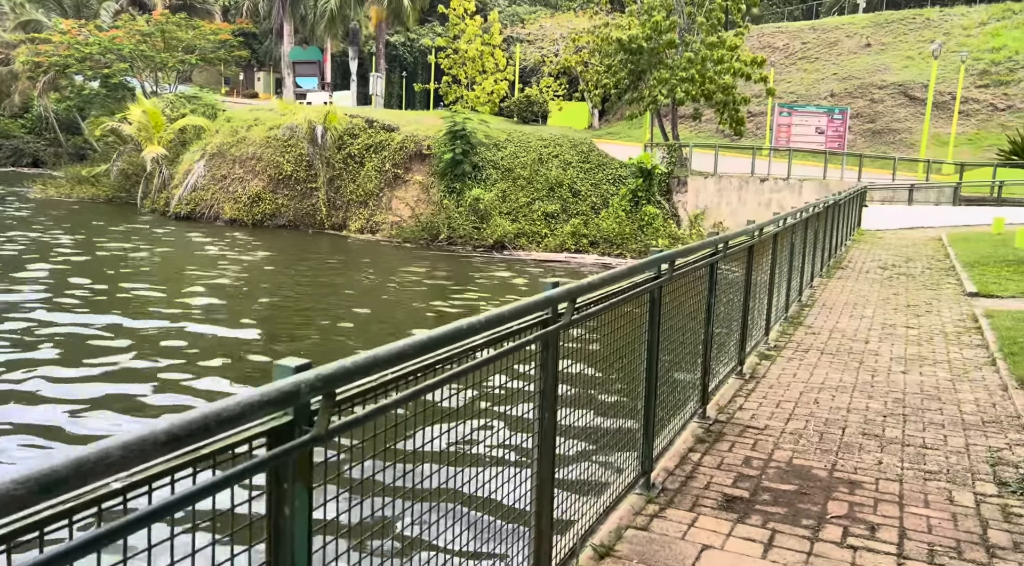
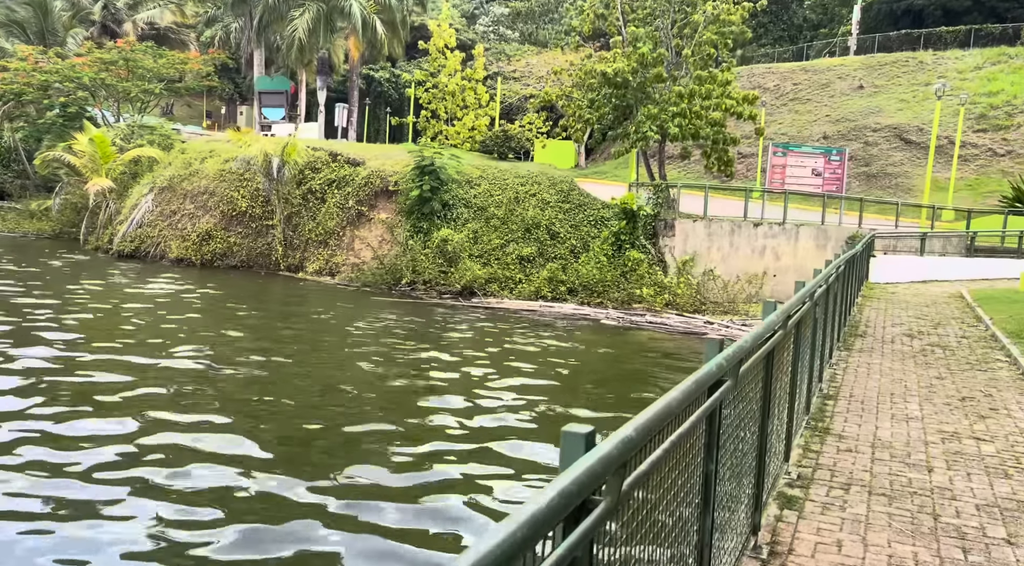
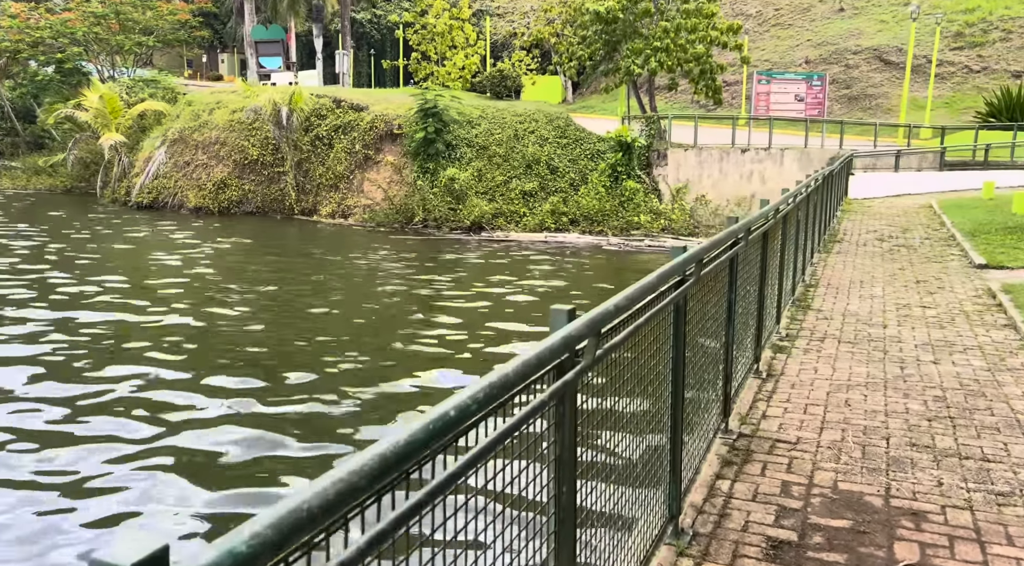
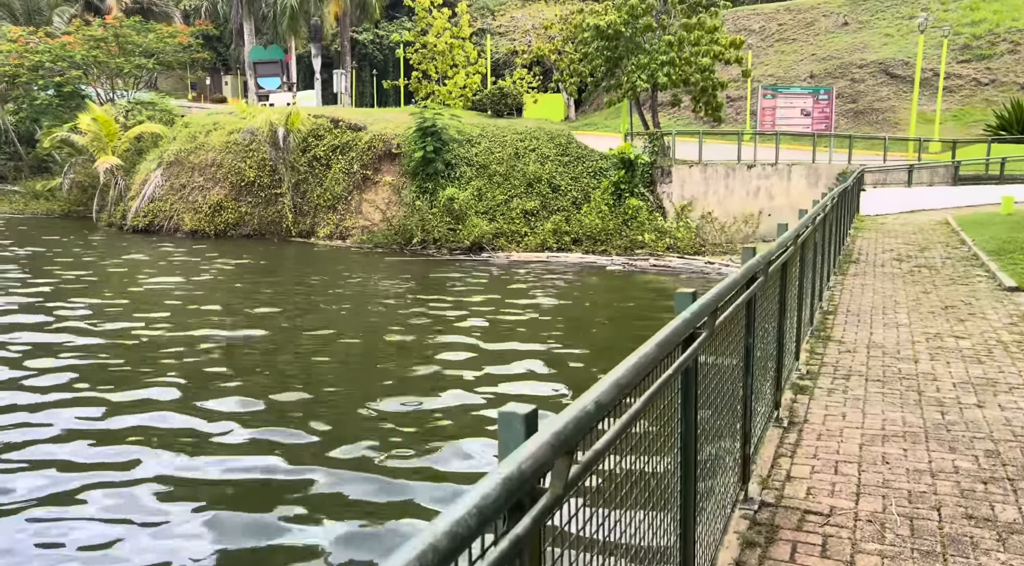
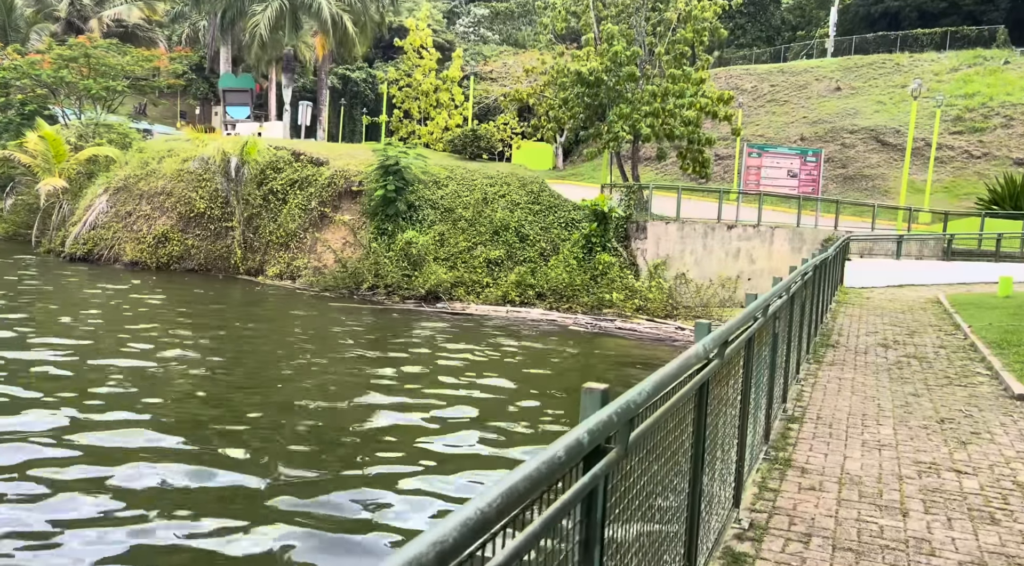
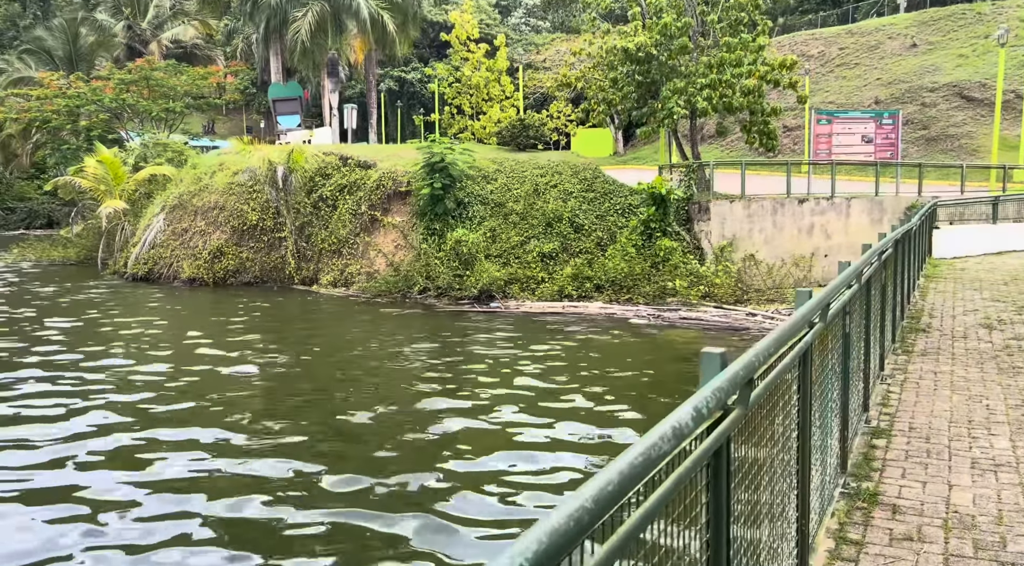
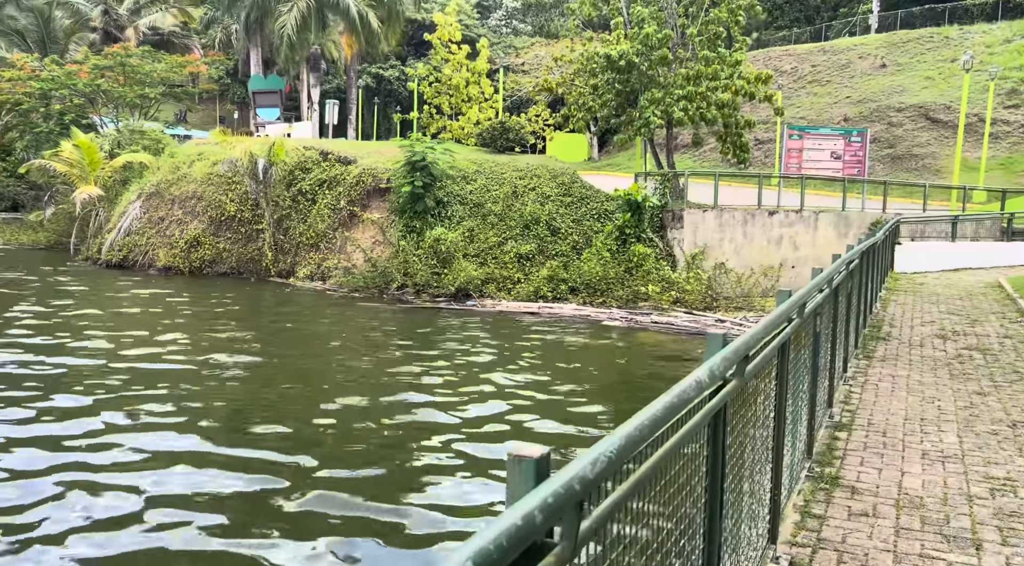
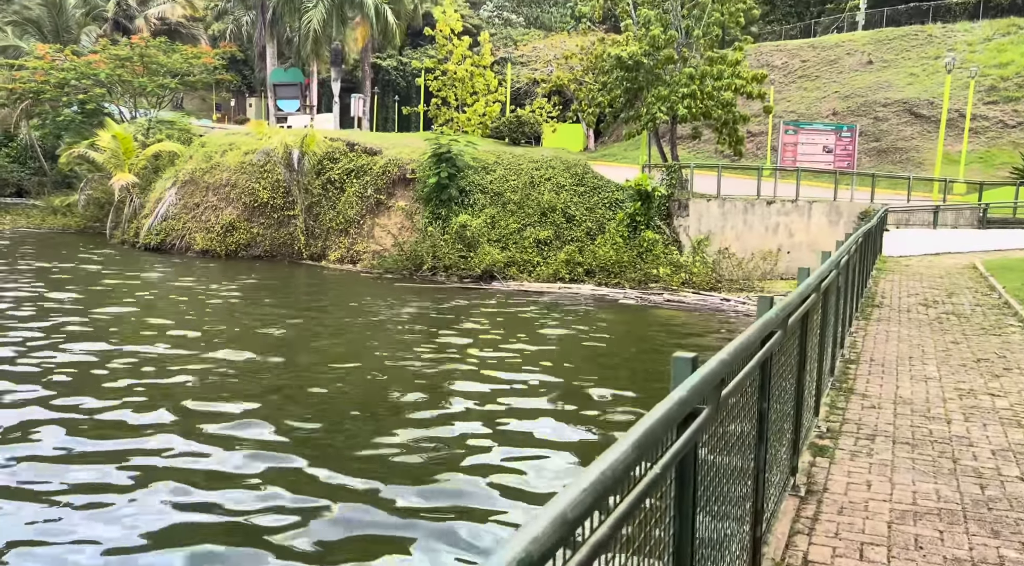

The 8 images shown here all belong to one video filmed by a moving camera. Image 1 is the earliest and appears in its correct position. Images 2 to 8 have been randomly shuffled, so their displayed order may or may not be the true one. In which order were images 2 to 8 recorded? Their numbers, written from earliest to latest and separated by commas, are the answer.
3, 4, 8, 2, 5, 7, 6
